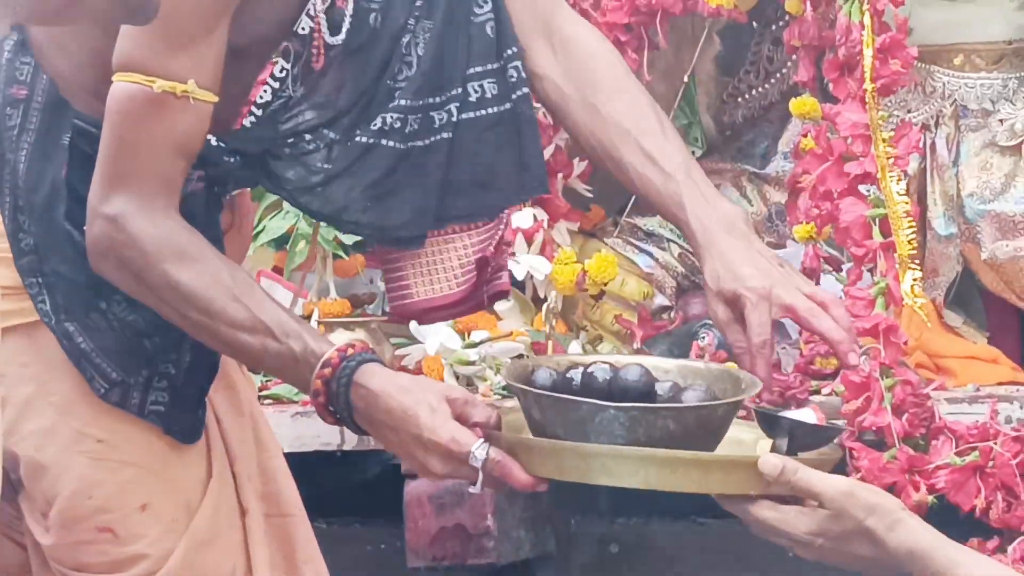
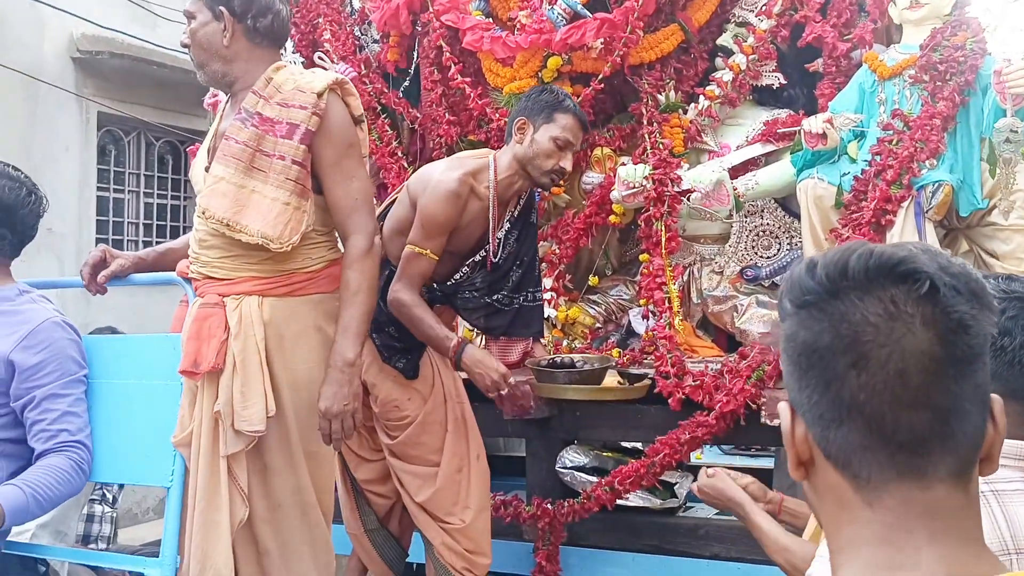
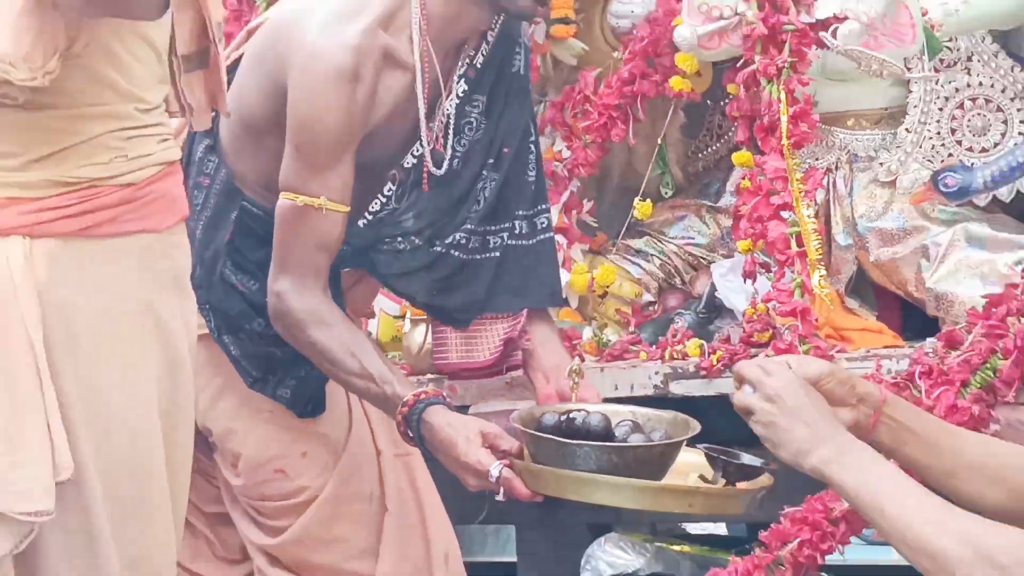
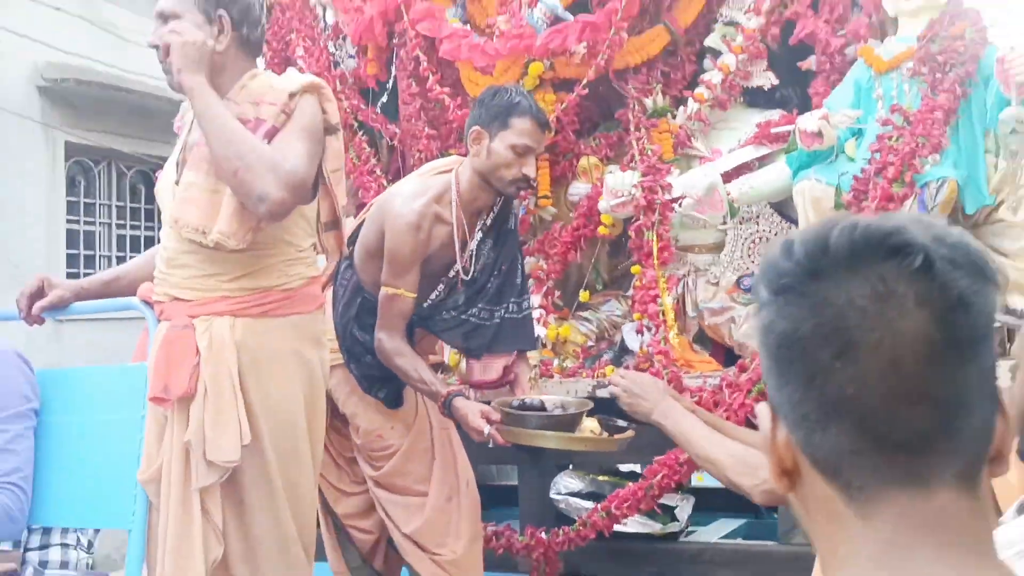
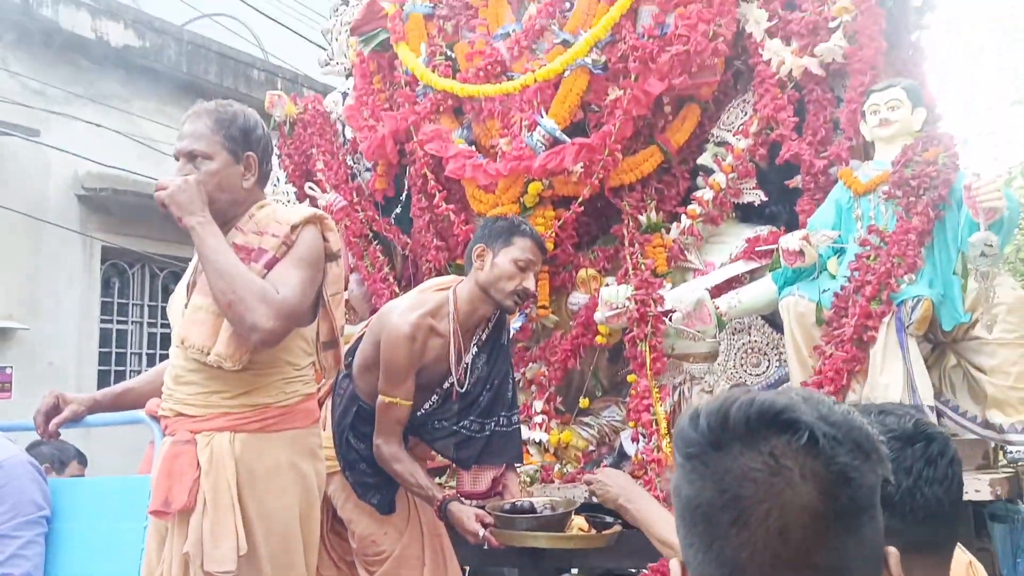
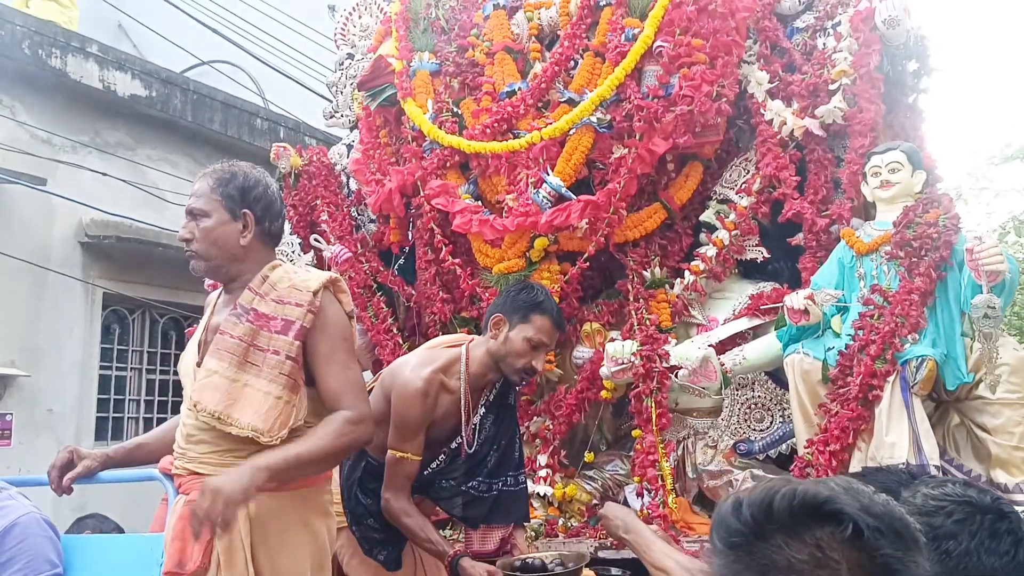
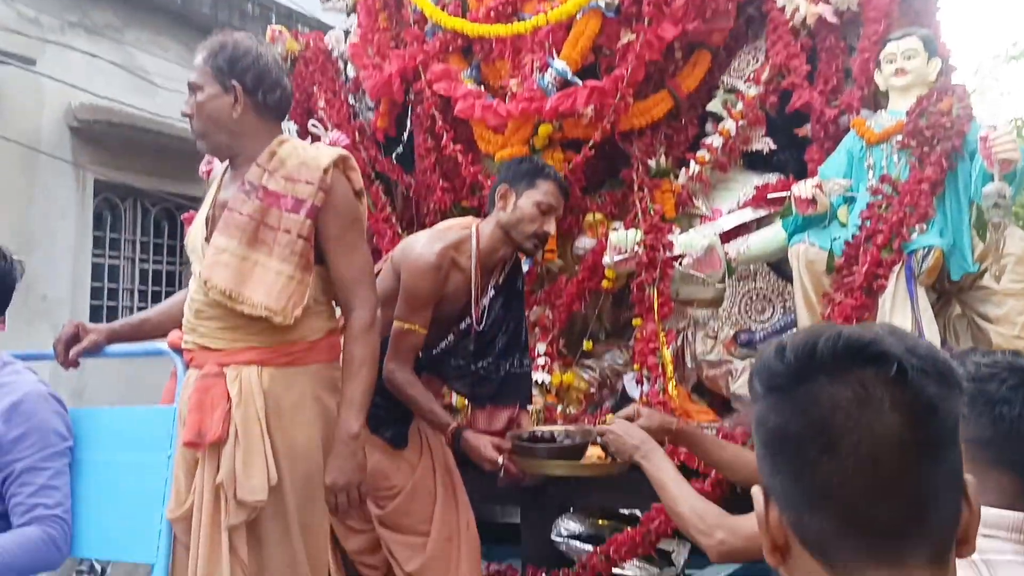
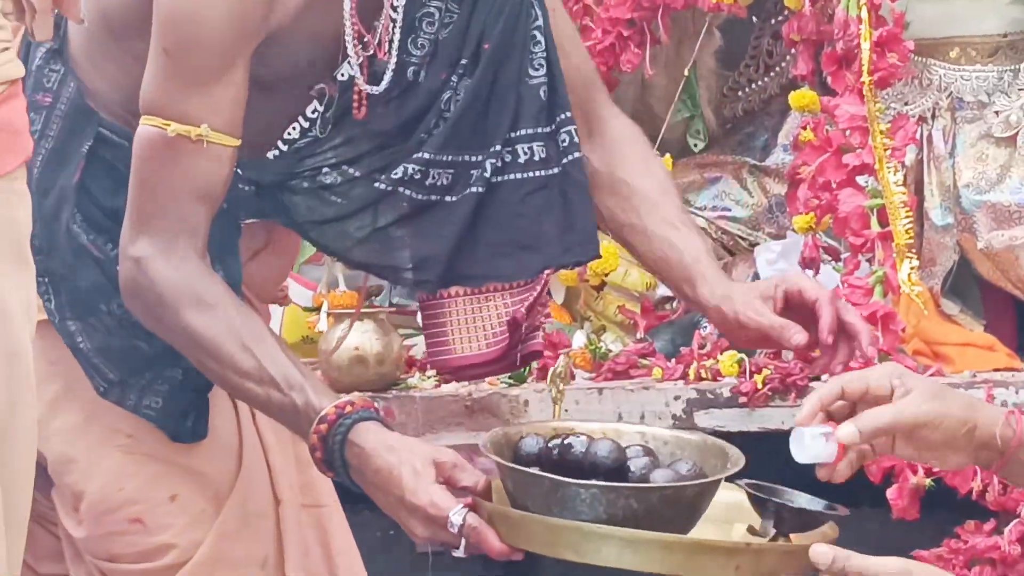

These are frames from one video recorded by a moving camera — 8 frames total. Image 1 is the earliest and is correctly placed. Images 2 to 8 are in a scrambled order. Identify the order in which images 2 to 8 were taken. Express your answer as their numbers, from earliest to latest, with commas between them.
8, 3, 4, 5, 6, 7, 2
